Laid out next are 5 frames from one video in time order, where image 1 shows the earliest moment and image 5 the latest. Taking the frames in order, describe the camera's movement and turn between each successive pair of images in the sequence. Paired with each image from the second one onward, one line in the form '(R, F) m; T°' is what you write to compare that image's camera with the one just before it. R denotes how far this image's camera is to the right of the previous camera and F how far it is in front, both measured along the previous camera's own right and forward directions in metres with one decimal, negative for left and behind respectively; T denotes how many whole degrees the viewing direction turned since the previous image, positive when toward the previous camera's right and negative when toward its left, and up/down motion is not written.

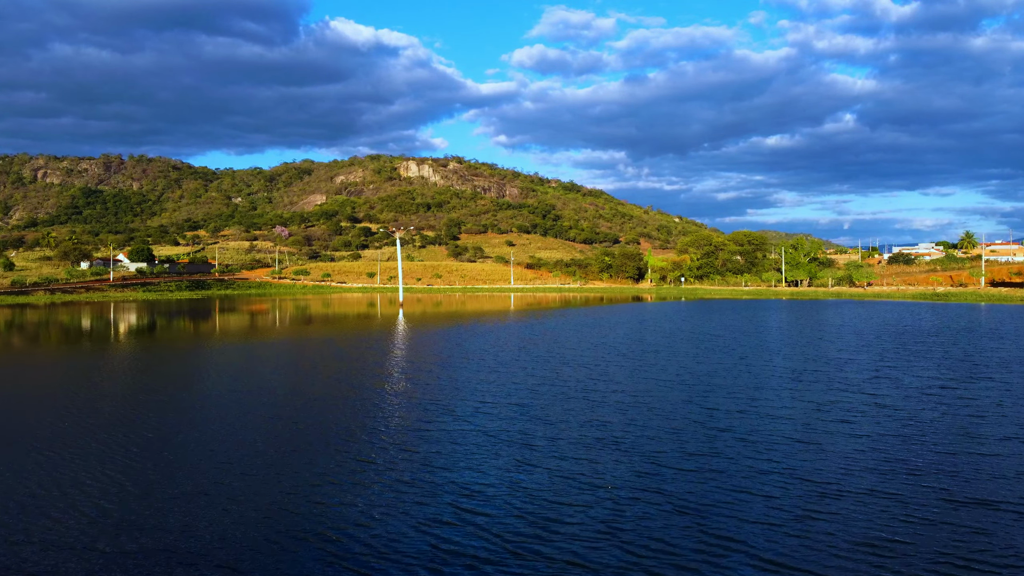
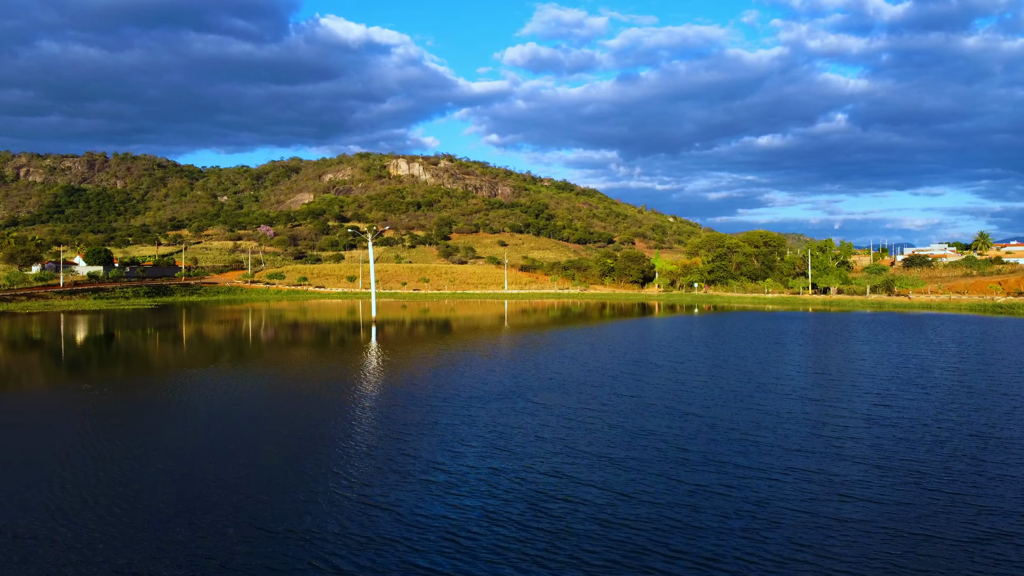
(-0.1, +5.0) m; +1°
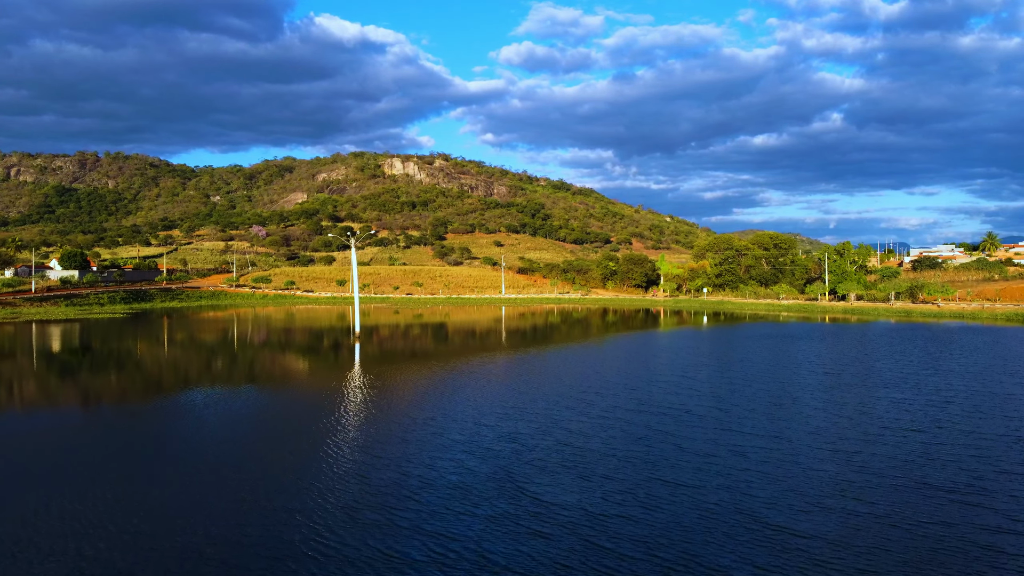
(-0.1, +2.5) m; 0°
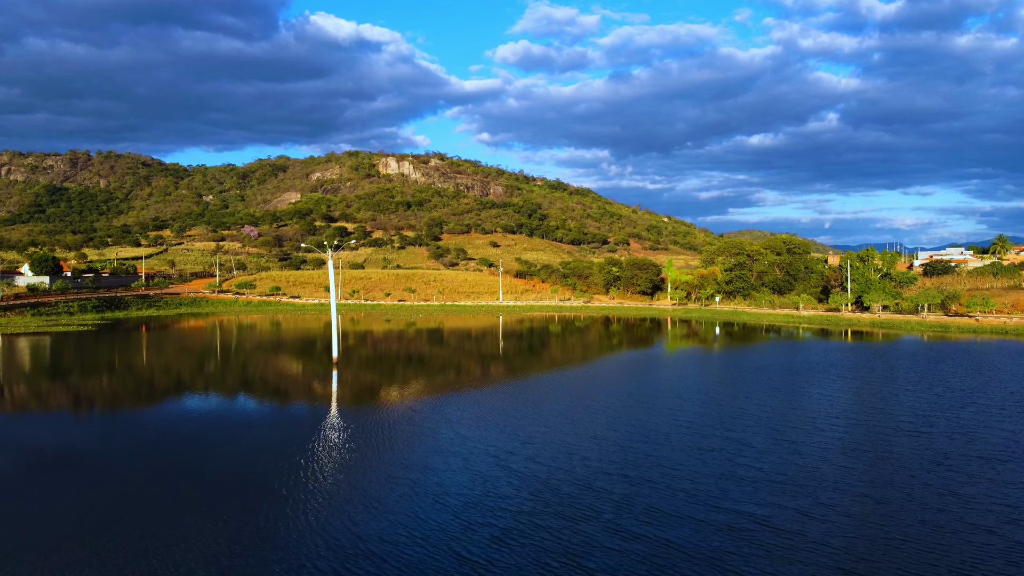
(-0.2, +2.8) m; 0°
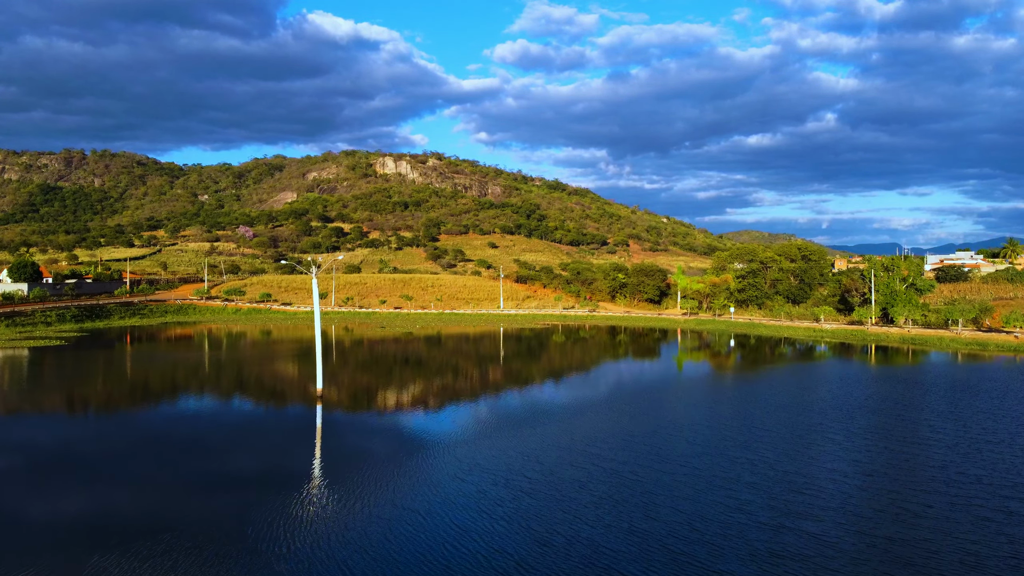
(-0.3, +2.1) m; 0°
